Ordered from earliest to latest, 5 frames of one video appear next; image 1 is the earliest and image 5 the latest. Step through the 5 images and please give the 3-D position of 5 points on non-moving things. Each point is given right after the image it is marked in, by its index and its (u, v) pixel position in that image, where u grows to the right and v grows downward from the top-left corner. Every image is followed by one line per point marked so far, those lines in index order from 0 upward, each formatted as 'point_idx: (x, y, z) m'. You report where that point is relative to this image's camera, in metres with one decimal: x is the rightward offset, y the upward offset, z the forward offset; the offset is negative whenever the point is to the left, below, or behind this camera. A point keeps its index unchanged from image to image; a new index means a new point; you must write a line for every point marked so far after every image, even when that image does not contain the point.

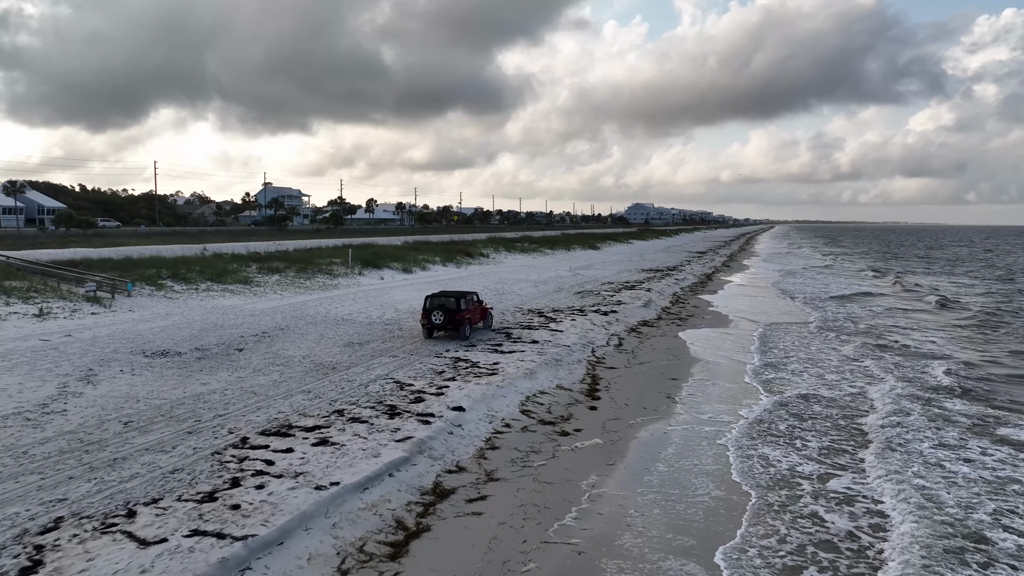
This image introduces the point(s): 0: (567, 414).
0: (+0.8, -1.8, +10.6) m
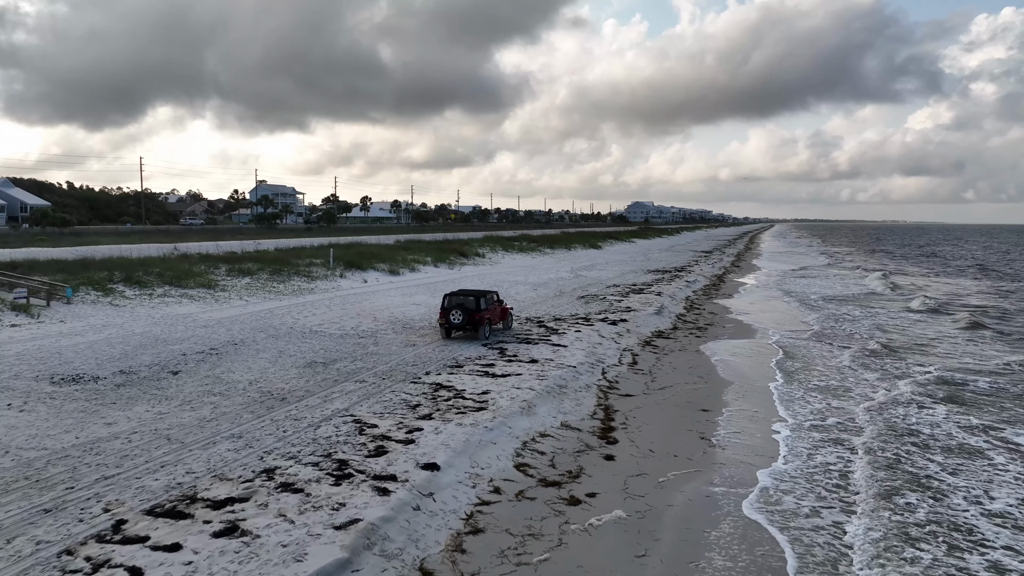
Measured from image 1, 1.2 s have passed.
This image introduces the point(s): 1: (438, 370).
0: (+0.7, -2.0, +8.0) m
1: (-1.3, -1.4, +12.2) m
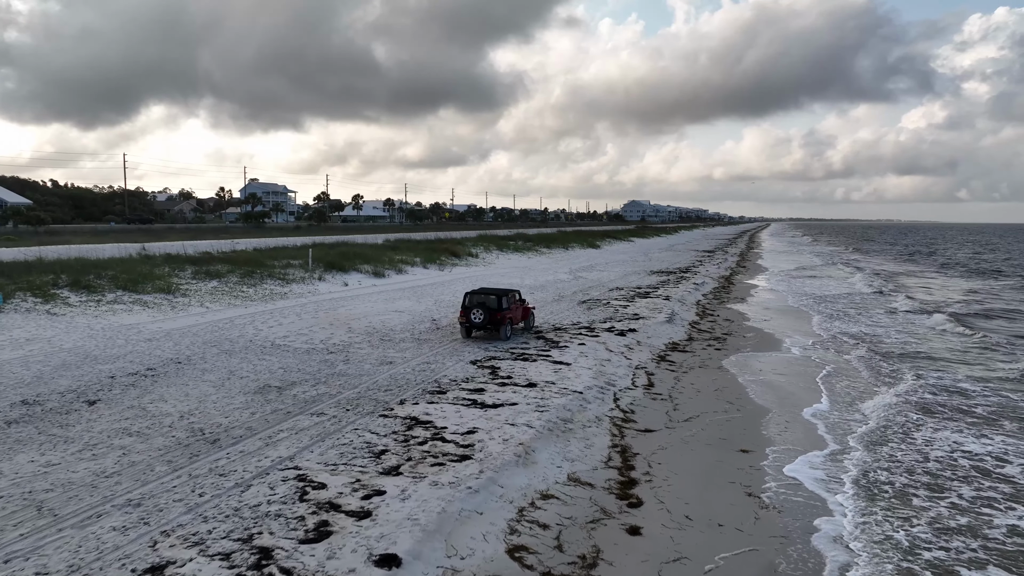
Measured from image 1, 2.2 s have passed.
0: (+0.7, -2.1, +5.9) m
1: (-1.3, -1.5, +10.0) m
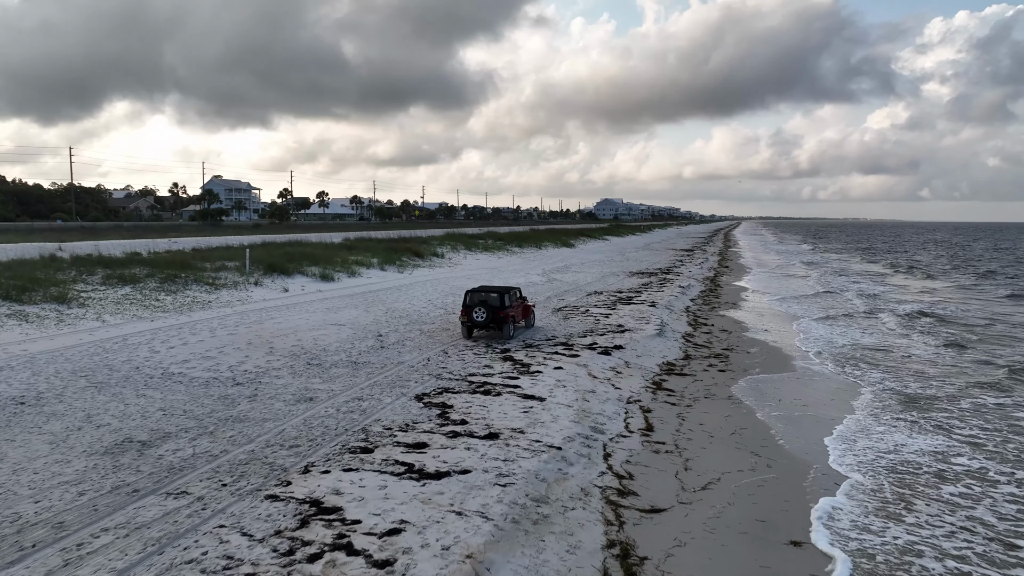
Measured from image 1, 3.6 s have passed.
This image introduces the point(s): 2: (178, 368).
0: (+0.3, -2.3, +3.1) m
1: (-1.8, -1.7, +7.1) m
2: (-5.2, -1.2, +11.3) m
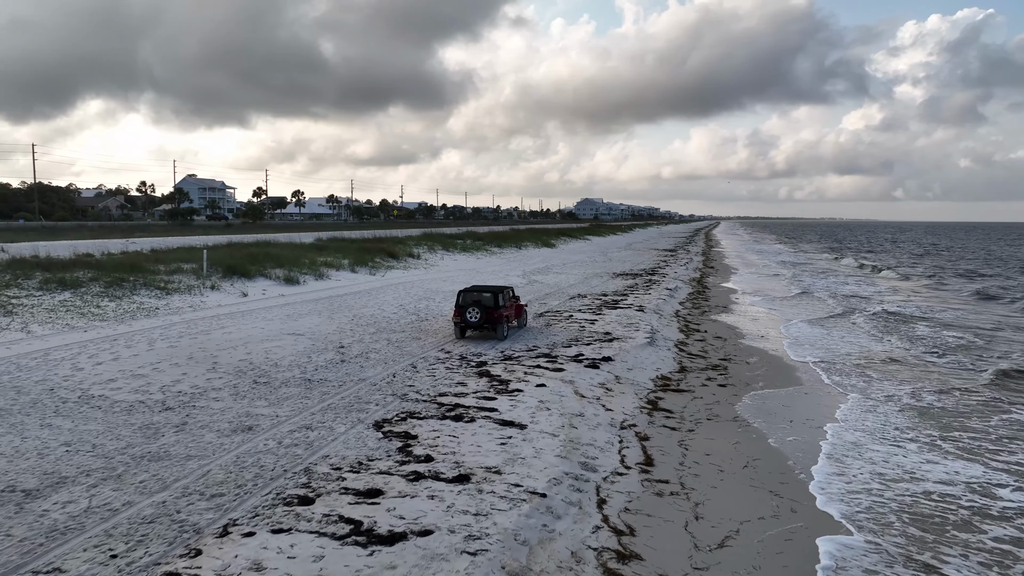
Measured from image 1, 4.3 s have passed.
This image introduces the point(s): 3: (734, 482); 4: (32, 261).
0: (+0.2, -2.4, +1.7) m
1: (-2.0, -1.8, +5.7) m
2: (-5.5, -1.3, +9.7) m
3: (+2.3, -1.9, +7.4) m
4: (-13.2, +0.7, +19.8) m
